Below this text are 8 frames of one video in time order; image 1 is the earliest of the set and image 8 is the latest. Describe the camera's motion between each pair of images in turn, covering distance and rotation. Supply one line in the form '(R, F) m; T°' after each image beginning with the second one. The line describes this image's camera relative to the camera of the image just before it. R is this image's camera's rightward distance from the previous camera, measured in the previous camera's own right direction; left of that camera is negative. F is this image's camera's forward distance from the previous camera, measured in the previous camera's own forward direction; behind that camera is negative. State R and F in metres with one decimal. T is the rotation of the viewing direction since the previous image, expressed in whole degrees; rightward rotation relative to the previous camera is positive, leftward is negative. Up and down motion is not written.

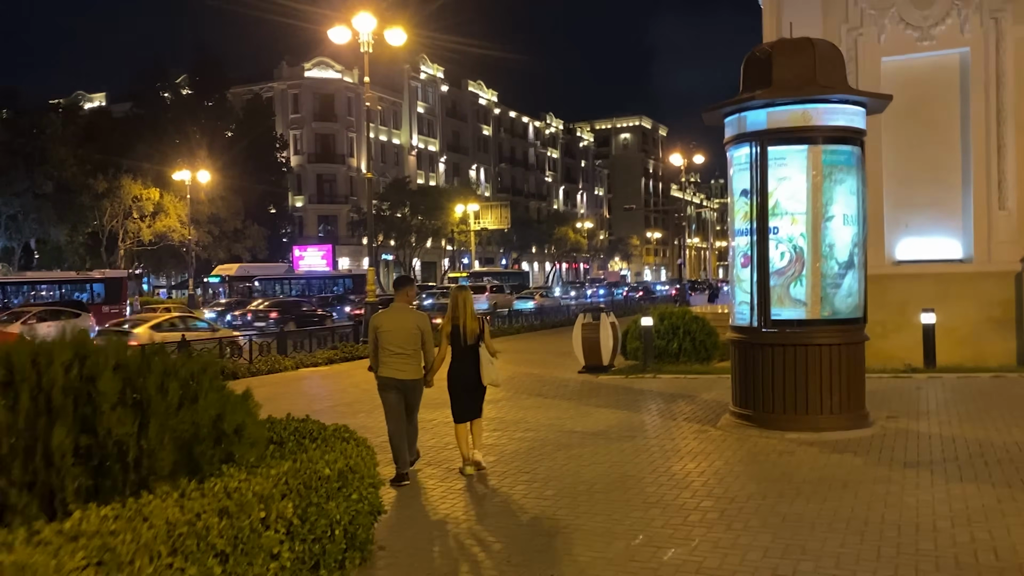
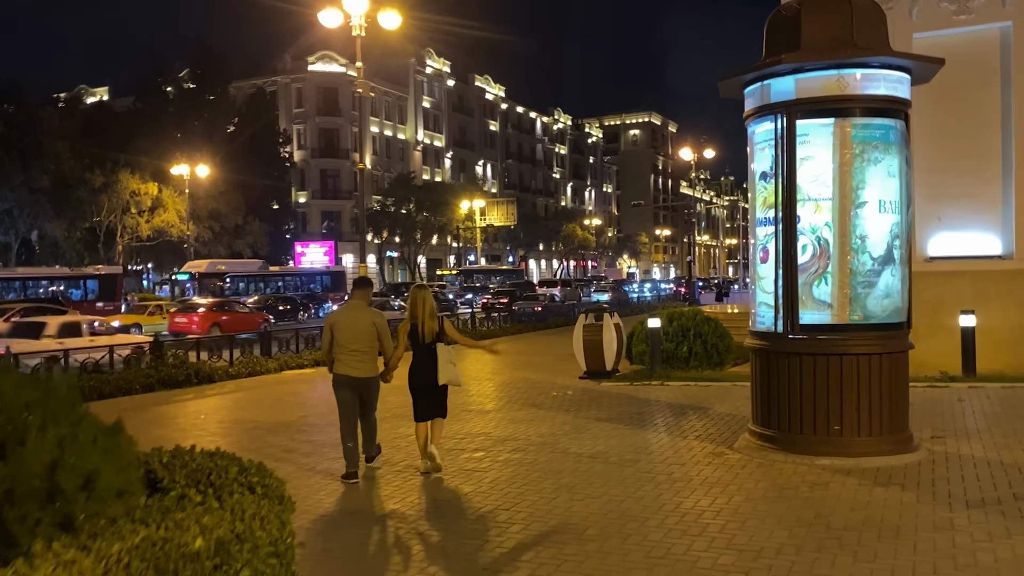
(+0.2, +1.3) m; -1°
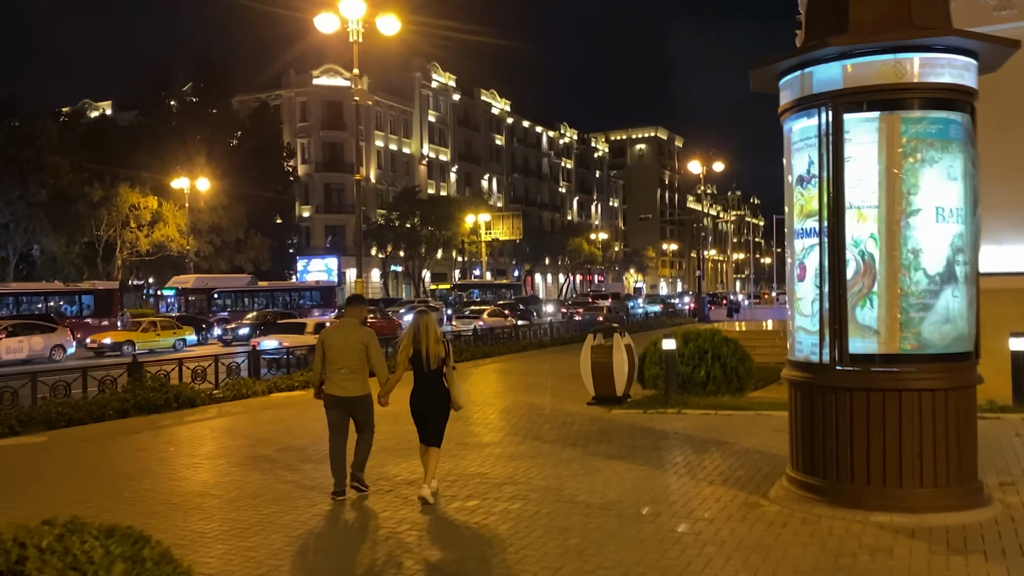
(+0.1, +1.1) m; 0°
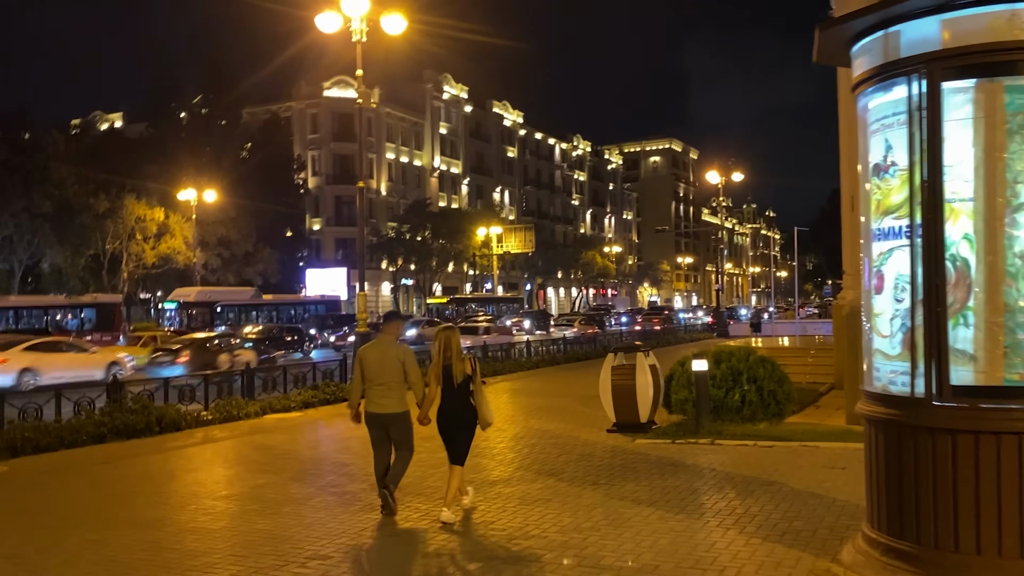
(0.0, +1.3) m; -1°
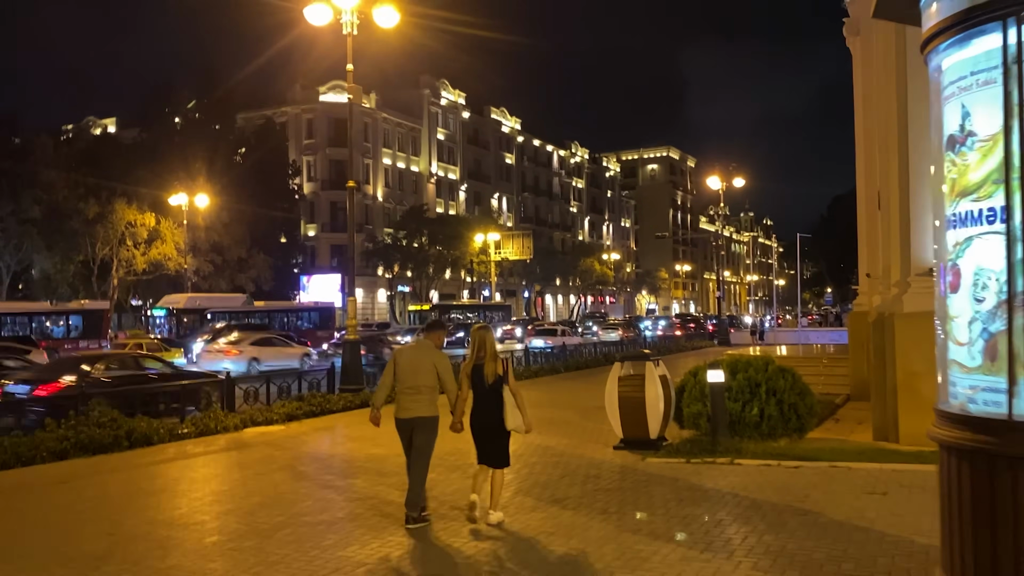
(0.0, +1.0) m; 0°
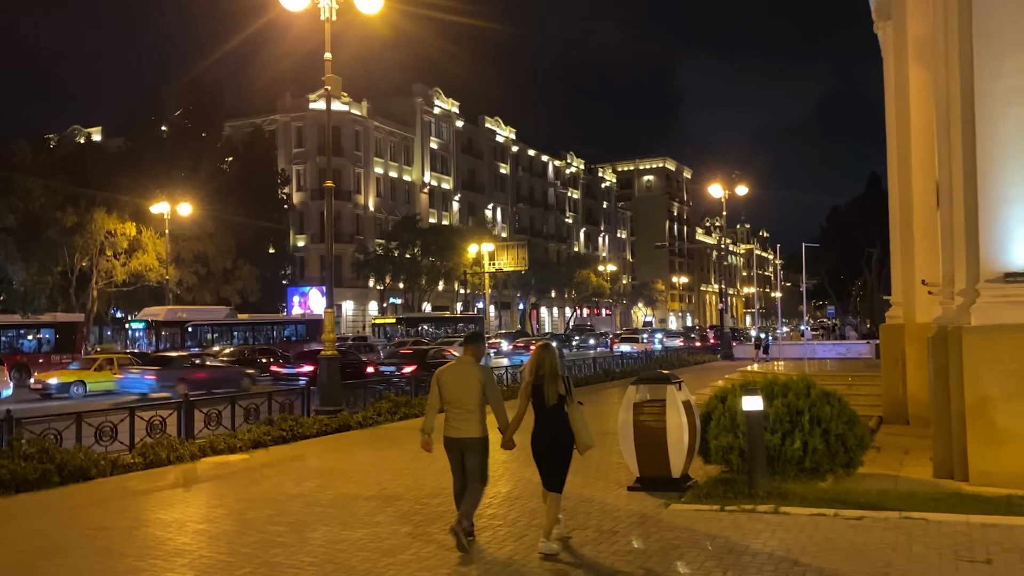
(0.0, +1.8) m; 0°
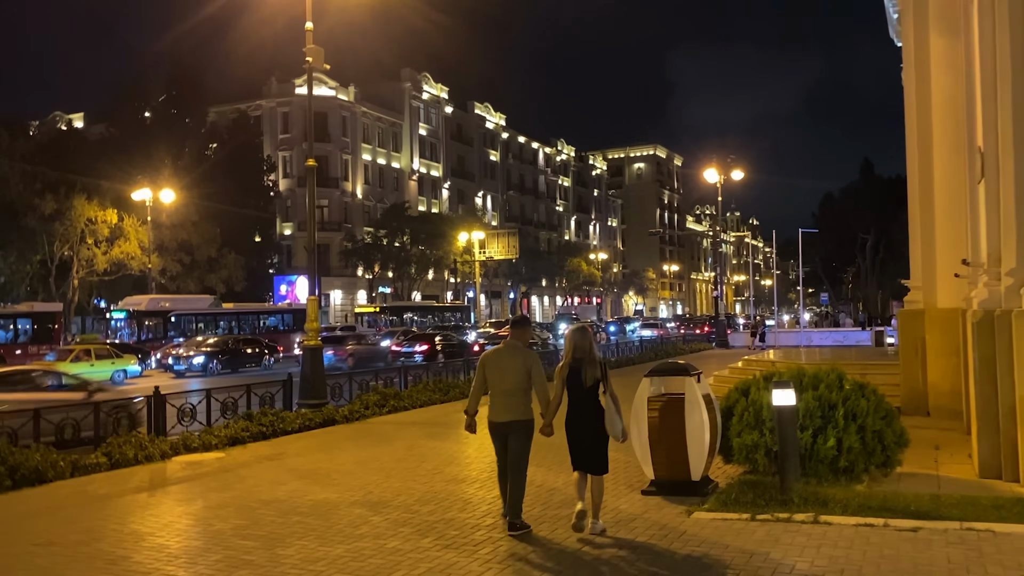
(-0.1, +1.0) m; +1°
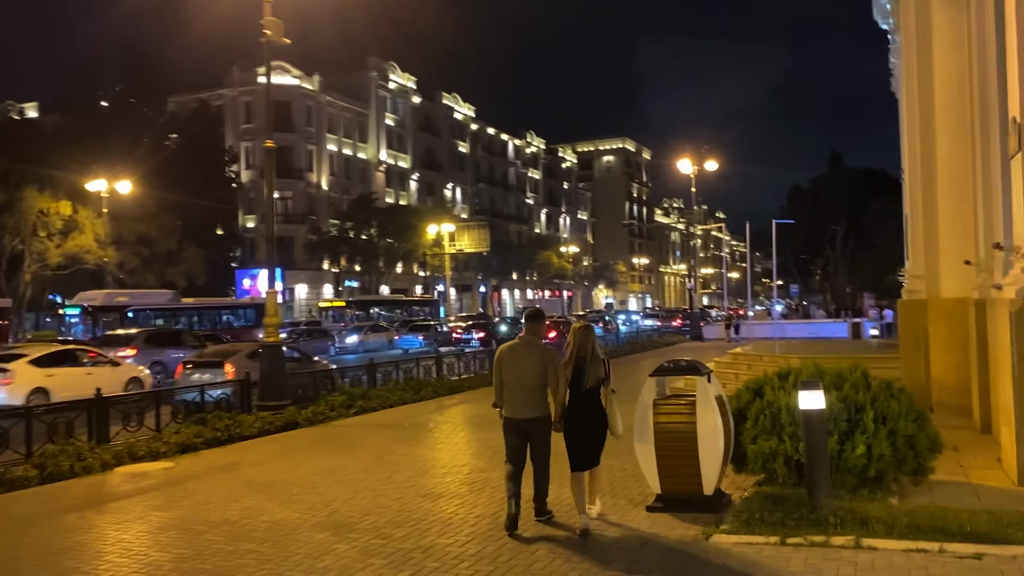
(-0.1, +1.1) m; +2°
